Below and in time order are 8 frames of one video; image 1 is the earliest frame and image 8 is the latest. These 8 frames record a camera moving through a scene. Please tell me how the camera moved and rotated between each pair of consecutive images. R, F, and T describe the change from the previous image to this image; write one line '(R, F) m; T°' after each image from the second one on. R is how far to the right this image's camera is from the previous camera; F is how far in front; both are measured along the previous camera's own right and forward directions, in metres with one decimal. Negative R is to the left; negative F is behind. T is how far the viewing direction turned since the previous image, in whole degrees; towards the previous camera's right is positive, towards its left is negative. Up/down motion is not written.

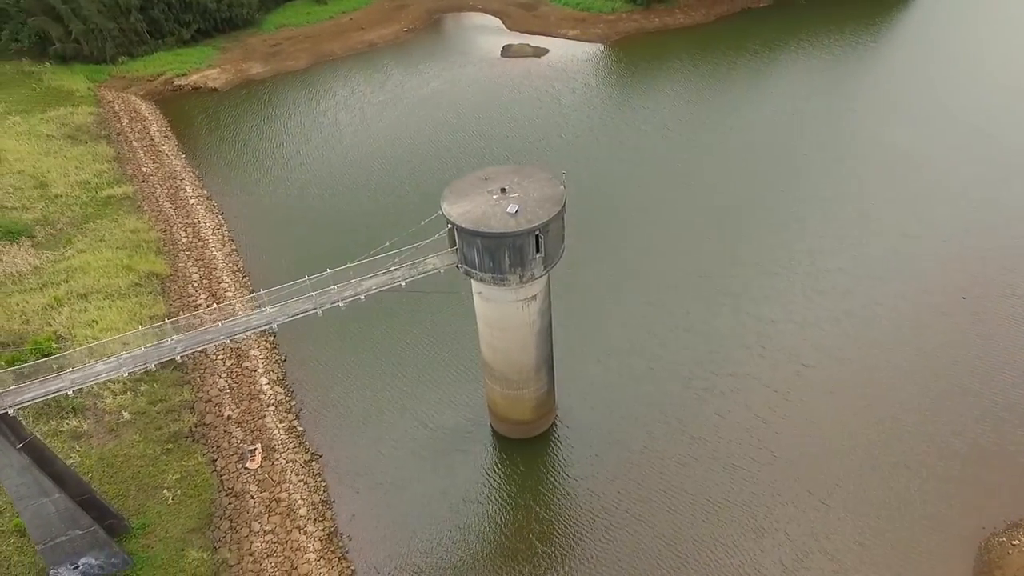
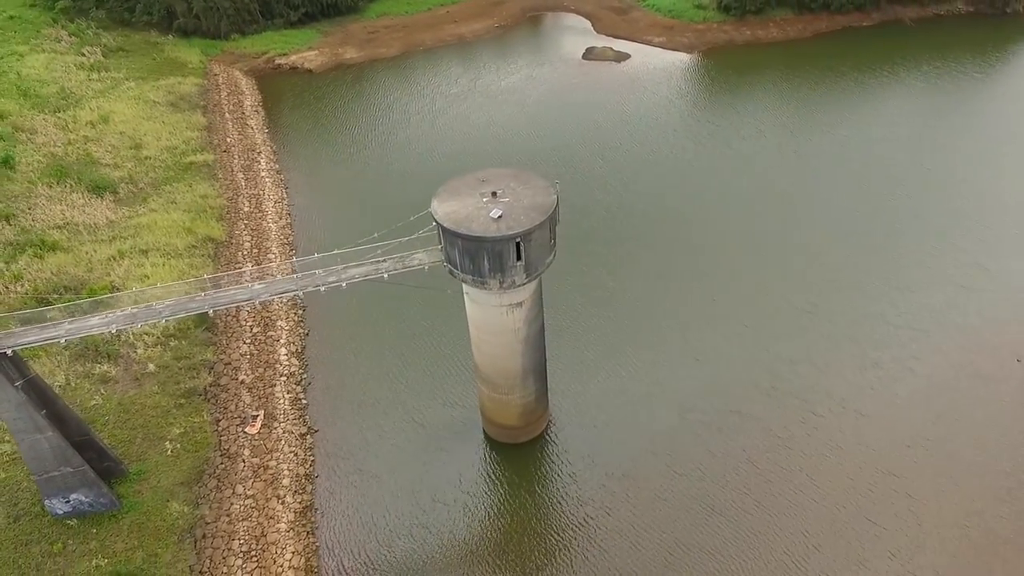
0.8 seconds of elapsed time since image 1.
(+3.2, +0.6) m; -9°
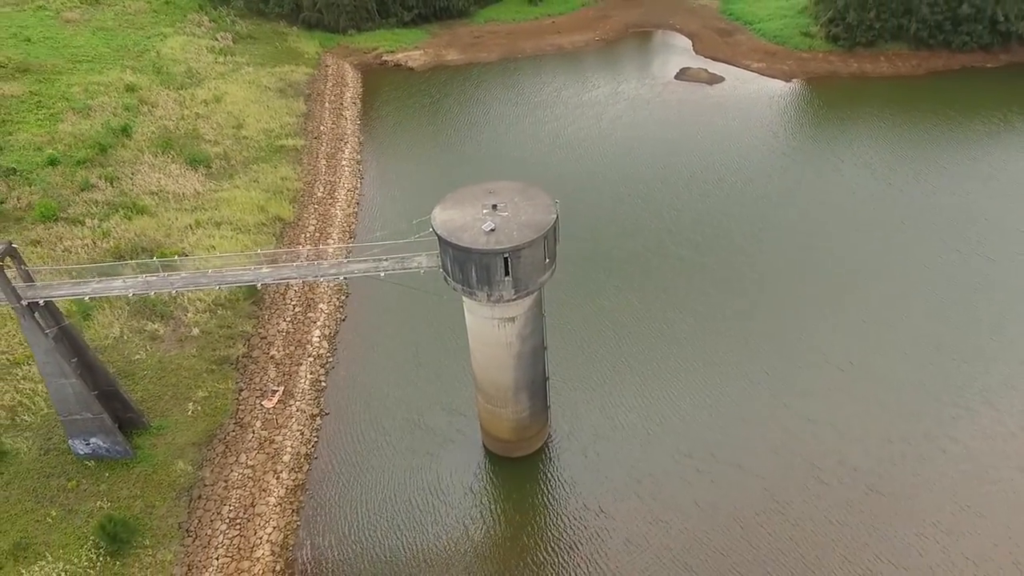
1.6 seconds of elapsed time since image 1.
(+3.1, +0.5) m; -10°
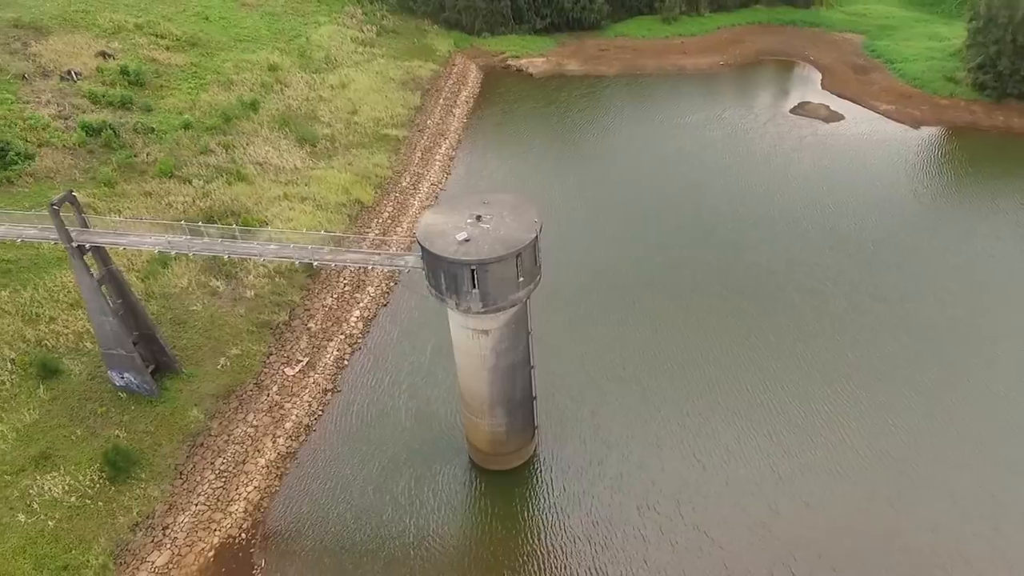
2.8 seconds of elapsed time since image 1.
(+4.1, +0.9) m; -12°
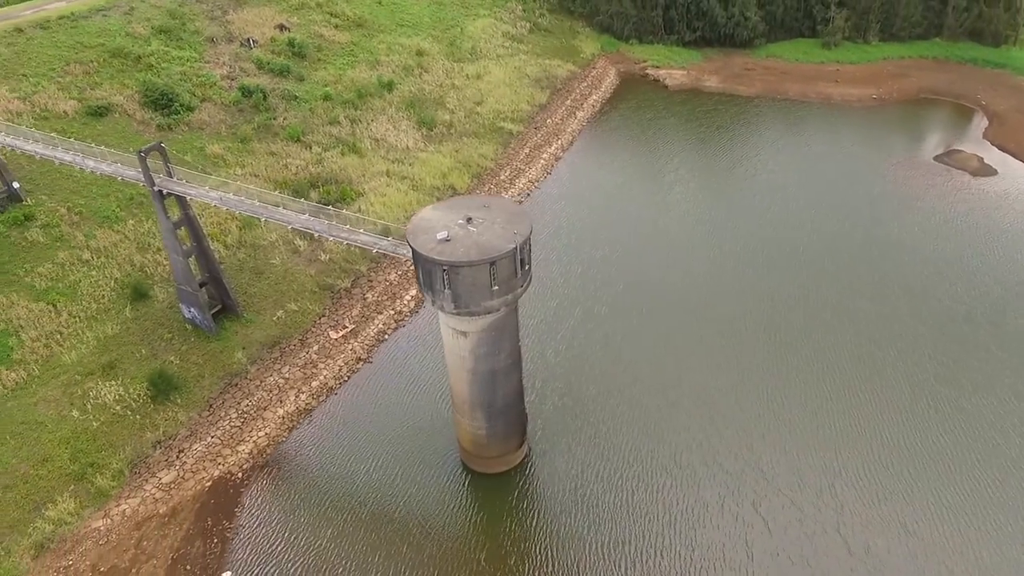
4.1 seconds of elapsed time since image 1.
(+4.2, +0.8) m; -13°
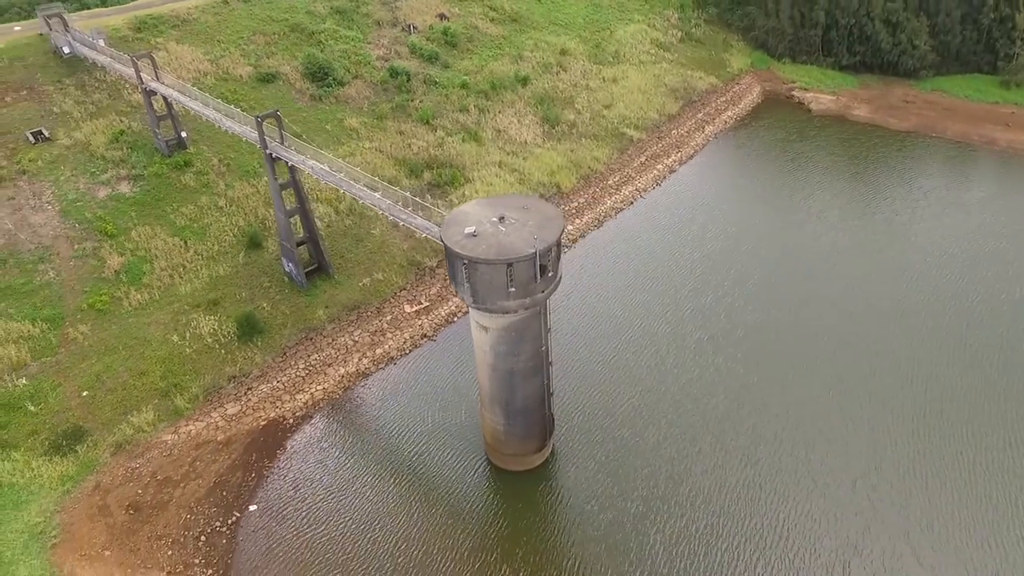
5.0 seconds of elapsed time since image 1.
(+2.9, 0.0) m; -12°
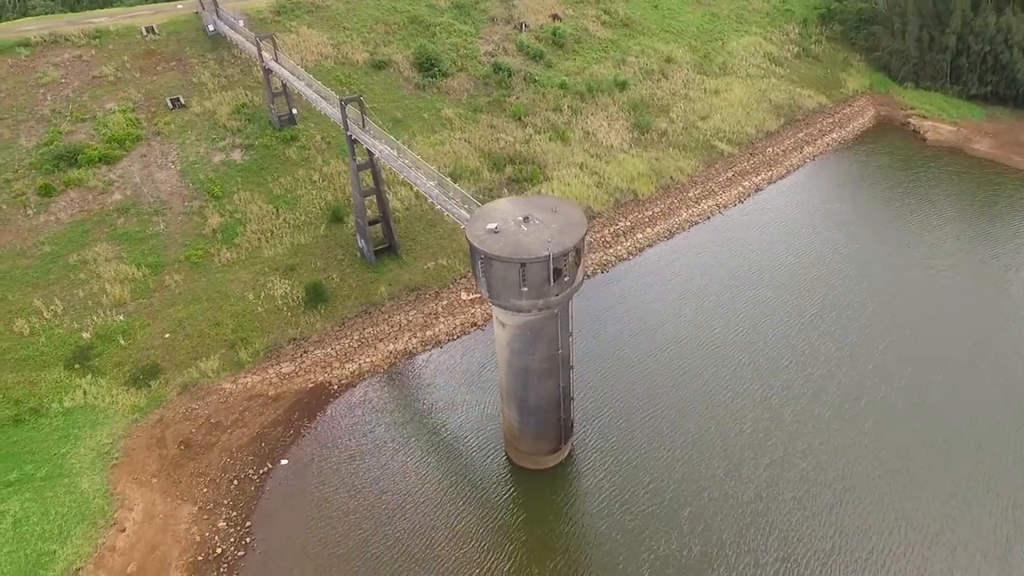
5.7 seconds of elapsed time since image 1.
(+2.2, -0.2) m; -9°
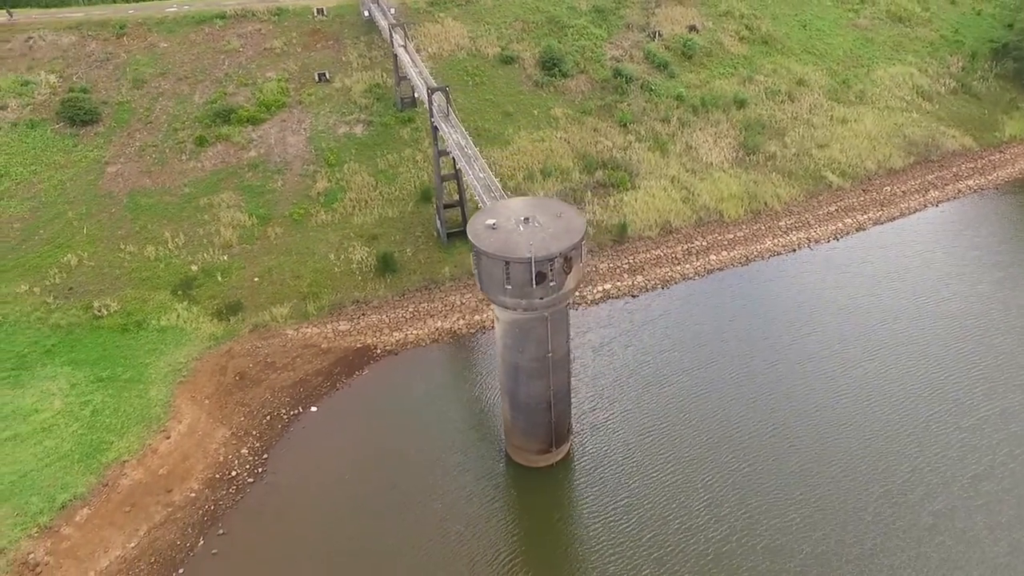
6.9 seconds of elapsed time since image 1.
(+3.9, -0.2) m; -12°
